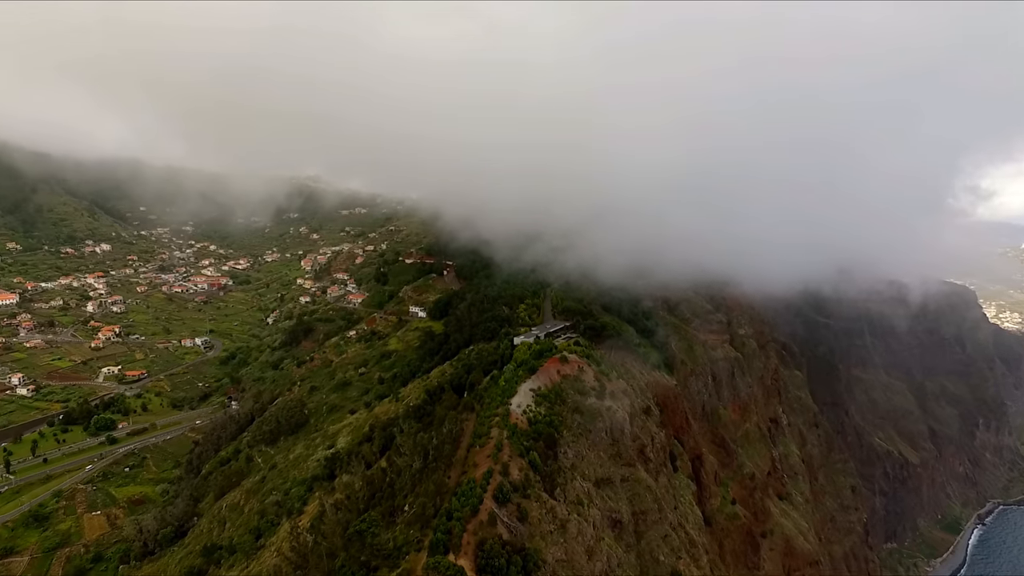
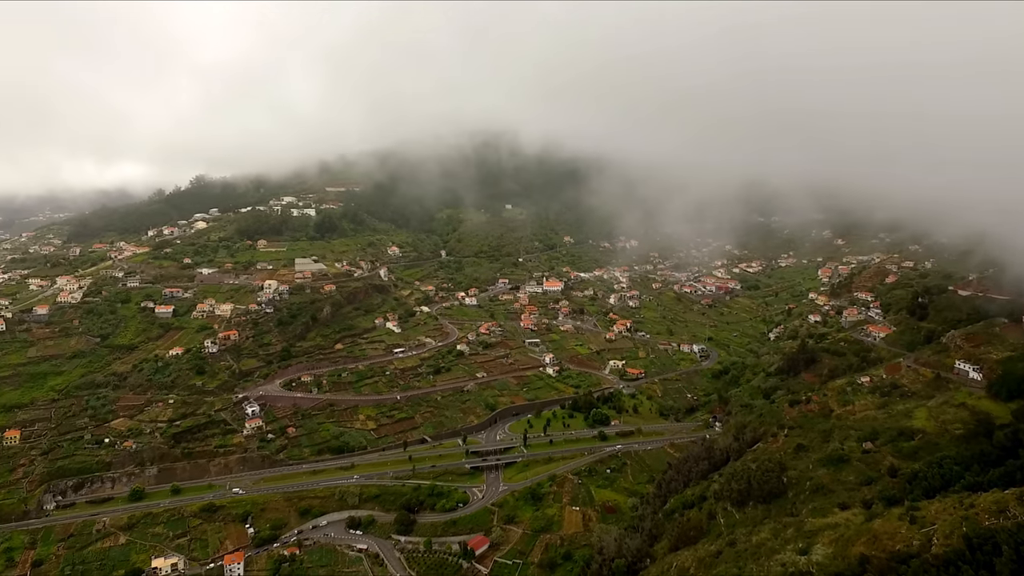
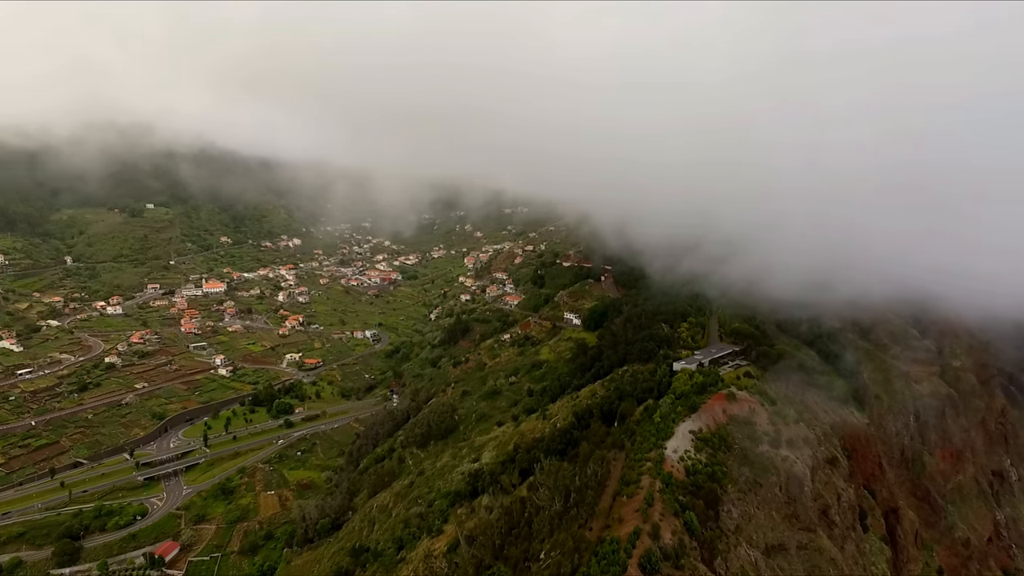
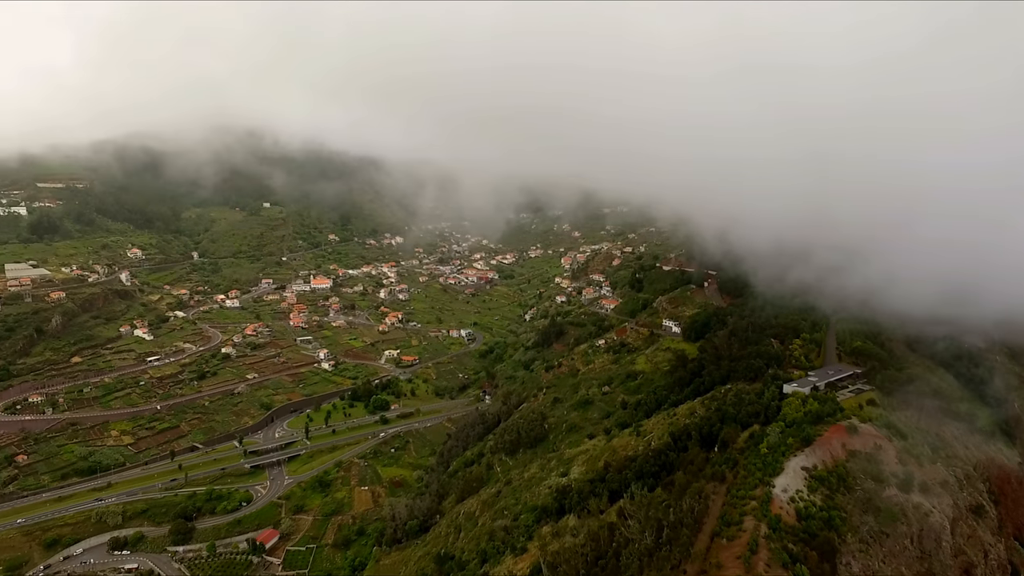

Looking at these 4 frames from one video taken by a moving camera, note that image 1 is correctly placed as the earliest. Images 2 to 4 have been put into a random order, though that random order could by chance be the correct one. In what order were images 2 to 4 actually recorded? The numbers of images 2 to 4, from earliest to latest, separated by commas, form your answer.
3, 4, 2
